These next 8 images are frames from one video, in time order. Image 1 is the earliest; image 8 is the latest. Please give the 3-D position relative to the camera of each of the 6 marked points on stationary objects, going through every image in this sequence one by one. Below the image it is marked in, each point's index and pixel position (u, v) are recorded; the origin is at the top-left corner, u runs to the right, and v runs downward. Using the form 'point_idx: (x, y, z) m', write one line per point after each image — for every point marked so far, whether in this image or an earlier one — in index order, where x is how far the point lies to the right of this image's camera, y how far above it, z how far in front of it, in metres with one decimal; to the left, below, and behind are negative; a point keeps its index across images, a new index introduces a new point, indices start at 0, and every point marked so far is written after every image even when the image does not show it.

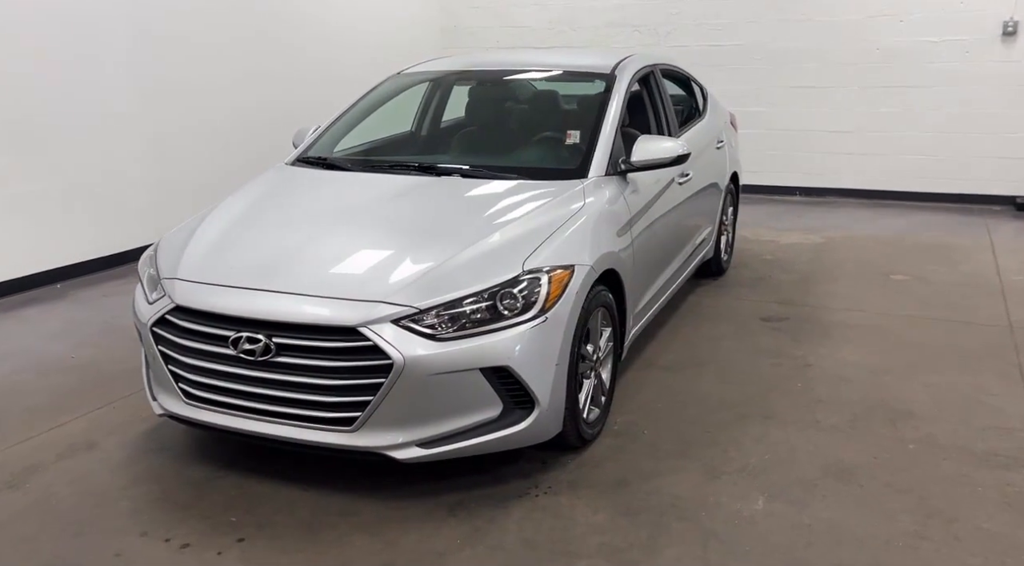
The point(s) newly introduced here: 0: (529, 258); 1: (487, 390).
0: (0.0, +0.1, +2.7) m
1: (-0.1, -0.3, +2.5) m
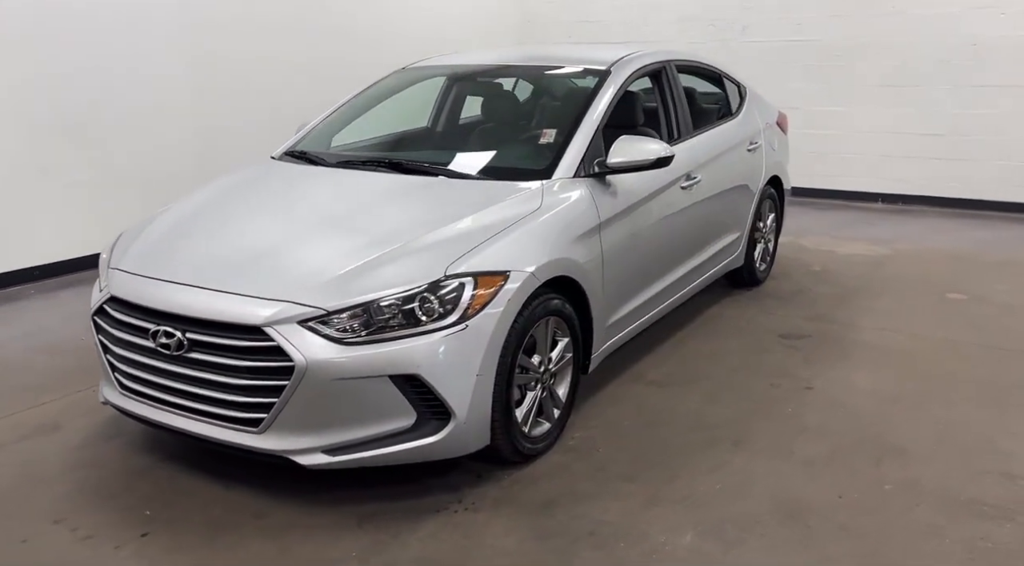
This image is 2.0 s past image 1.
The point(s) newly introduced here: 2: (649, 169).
0: (-0.2, +0.1, +2.6) m
1: (-0.3, -0.3, +2.4) m
2: (+0.5, +0.4, +3.3) m
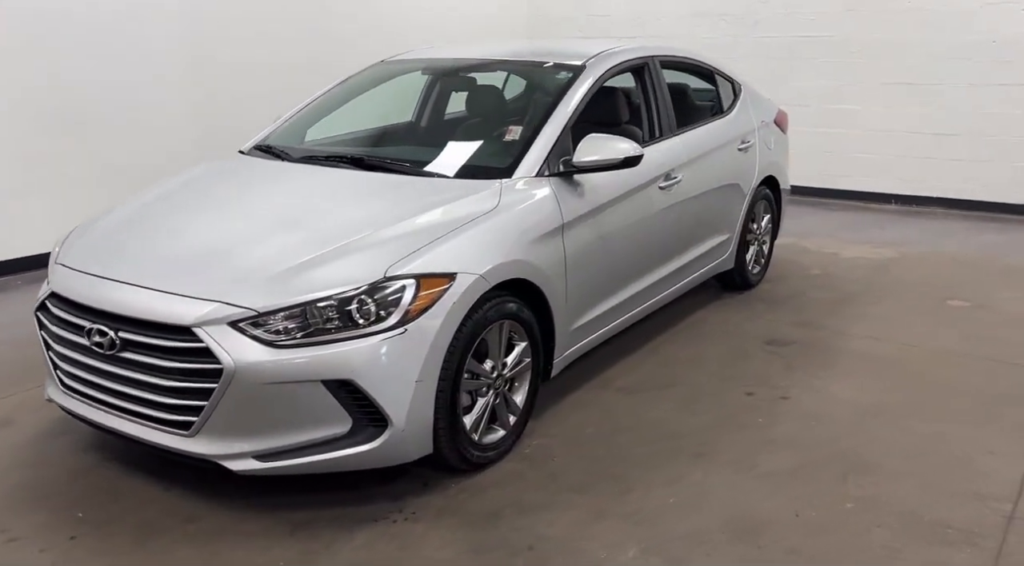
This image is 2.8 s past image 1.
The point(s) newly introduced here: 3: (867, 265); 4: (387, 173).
0: (-0.3, +0.1, +2.5) m
1: (-0.5, -0.3, +2.4) m
2: (+0.4, +0.4, +3.2) m
3: (+2.3, +0.1, +5.6) m
4: (-0.5, +0.4, +3.2) m
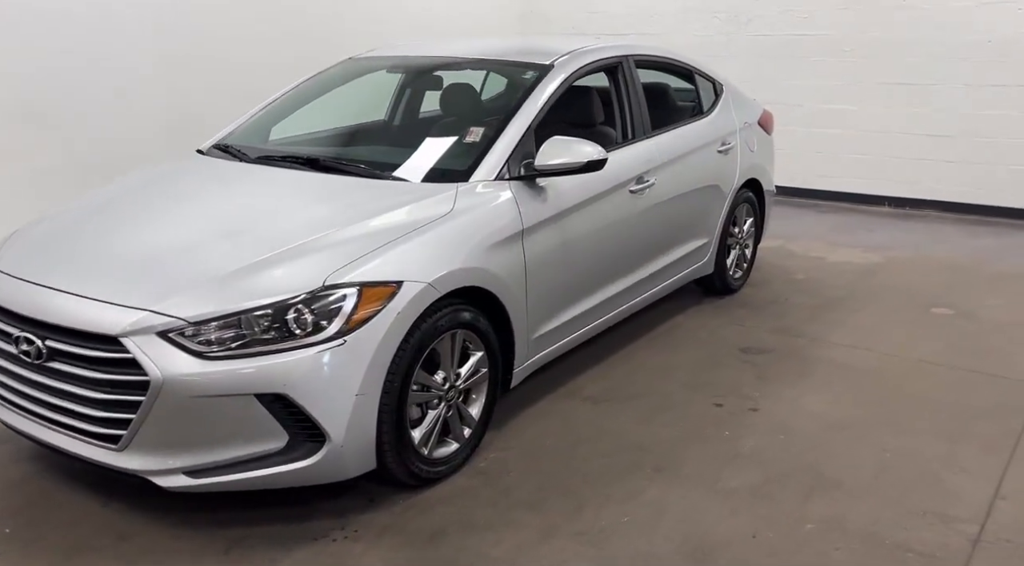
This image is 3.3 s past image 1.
0: (-0.5, 0.0, +2.4) m
1: (-0.6, -0.3, +2.3) m
2: (+0.2, +0.4, +3.1) m
3: (+2.2, +0.1, +5.5) m
4: (-0.6, +0.4, +3.1) m
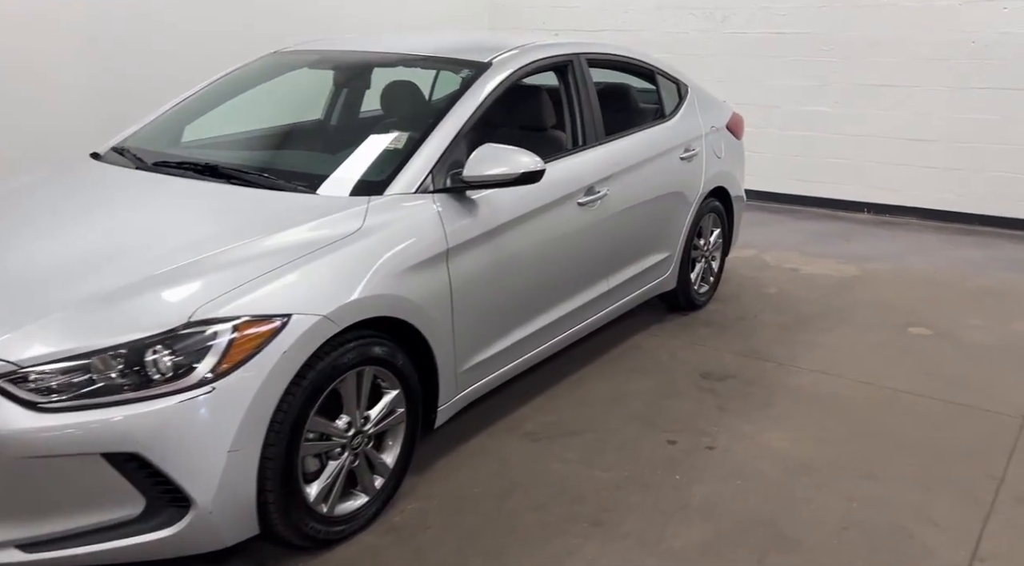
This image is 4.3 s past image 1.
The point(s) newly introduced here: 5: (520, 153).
0: (-0.7, -0.1, +2.0) m
1: (-0.9, -0.4, +1.9) m
2: (0.0, +0.3, +2.8) m
3: (+1.9, 0.0, +5.2) m
4: (-0.8, +0.3, +2.7) m
5: (0.0, +0.4, +2.8) m
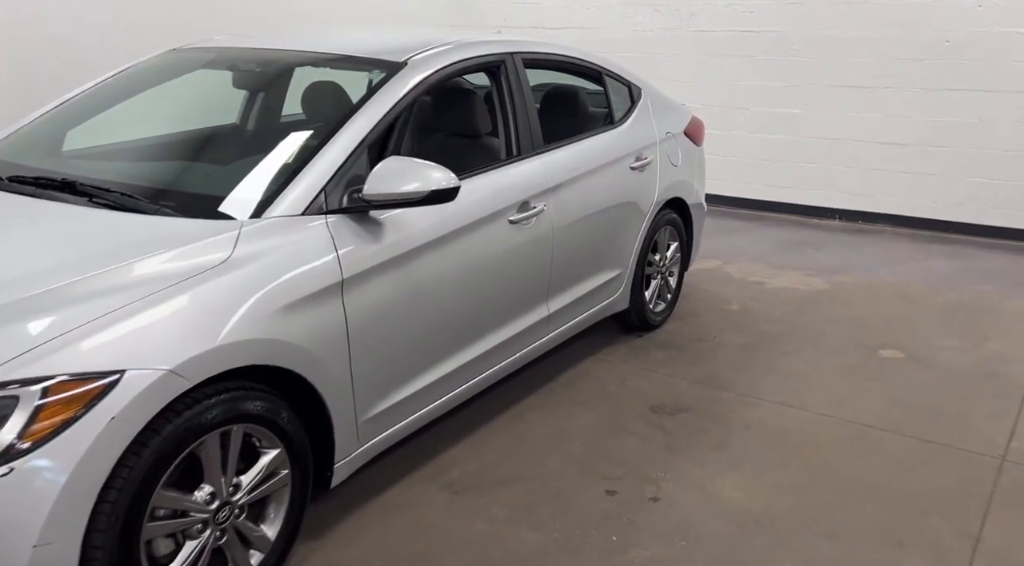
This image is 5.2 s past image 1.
0: (-0.9, -0.1, +1.6) m
1: (-1.1, -0.5, +1.5) m
2: (-0.2, +0.2, +2.4) m
3: (+1.6, -0.1, +4.9) m
4: (-1.1, +0.2, +2.3) m
5: (-0.2, +0.3, +2.4) m
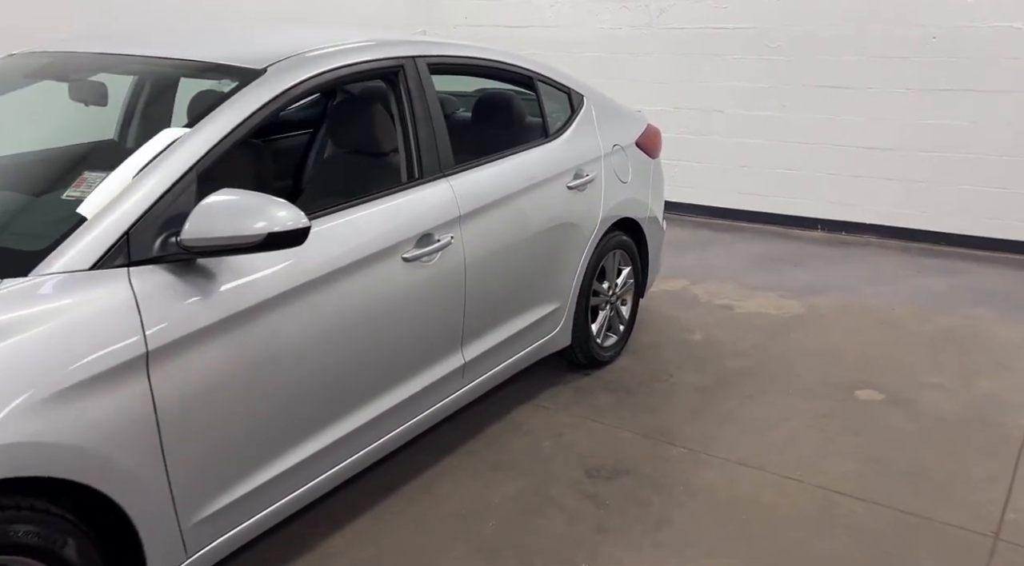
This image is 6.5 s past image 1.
0: (-1.2, -0.3, +1.1) m
1: (-1.4, -0.7, +1.0) m
2: (-0.5, +0.1, +1.9) m
3: (+1.3, -0.2, +4.4) m
4: (-1.4, +0.1, +1.8) m
5: (-0.5, +0.2, +1.9) m
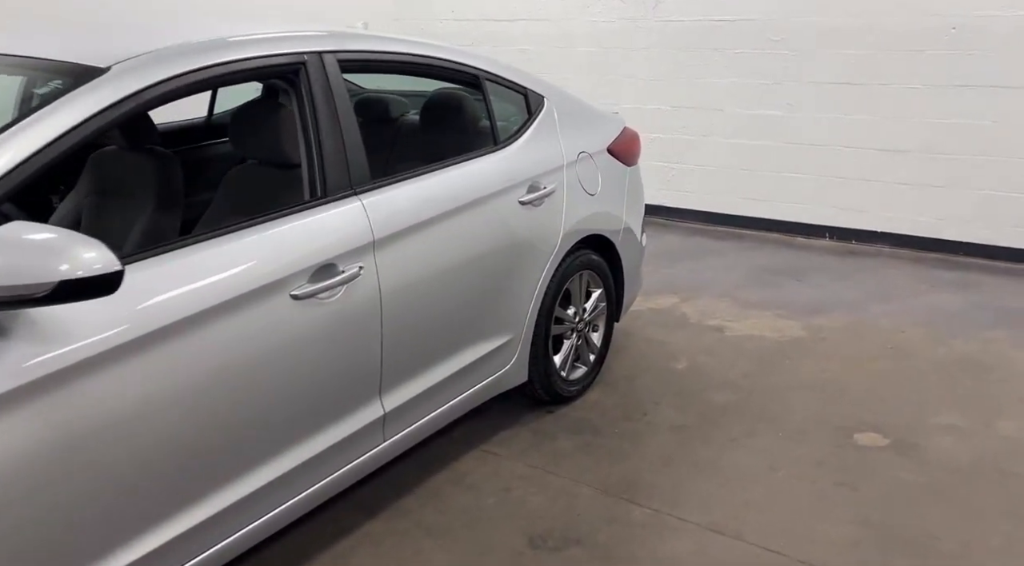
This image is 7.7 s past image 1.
0: (-1.4, -0.4, +0.7) m
1: (-1.6, -0.8, +0.6) m
2: (-0.7, 0.0, +1.5) m
3: (+1.1, -0.3, +3.9) m
4: (-1.6, 0.0, +1.4) m
5: (-0.7, +0.1, +1.5) m
